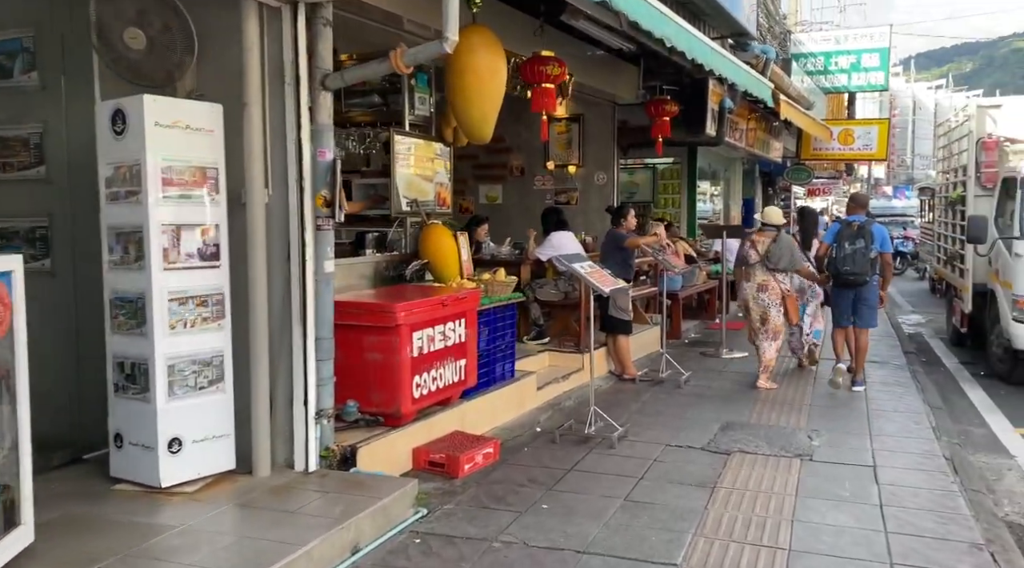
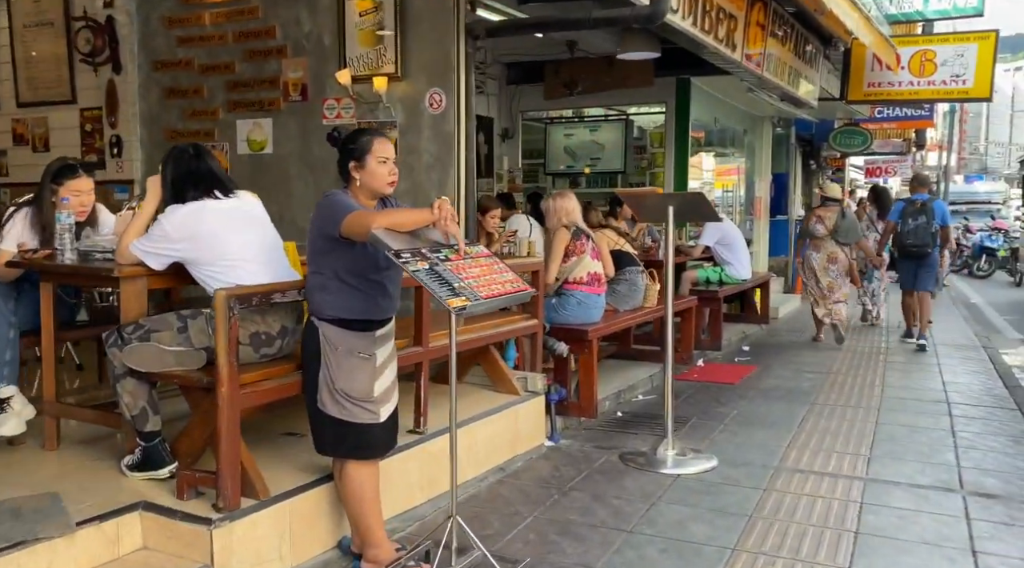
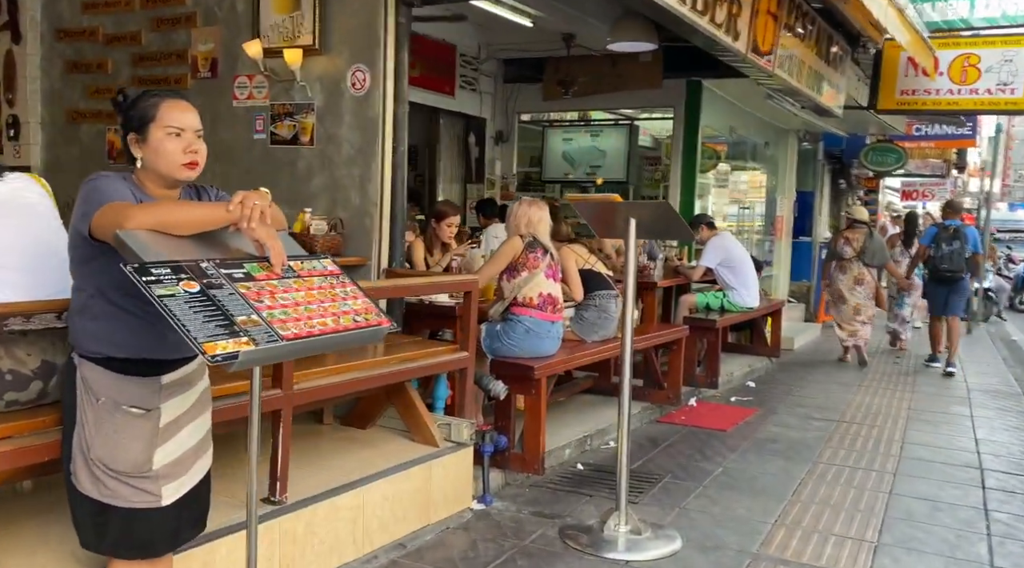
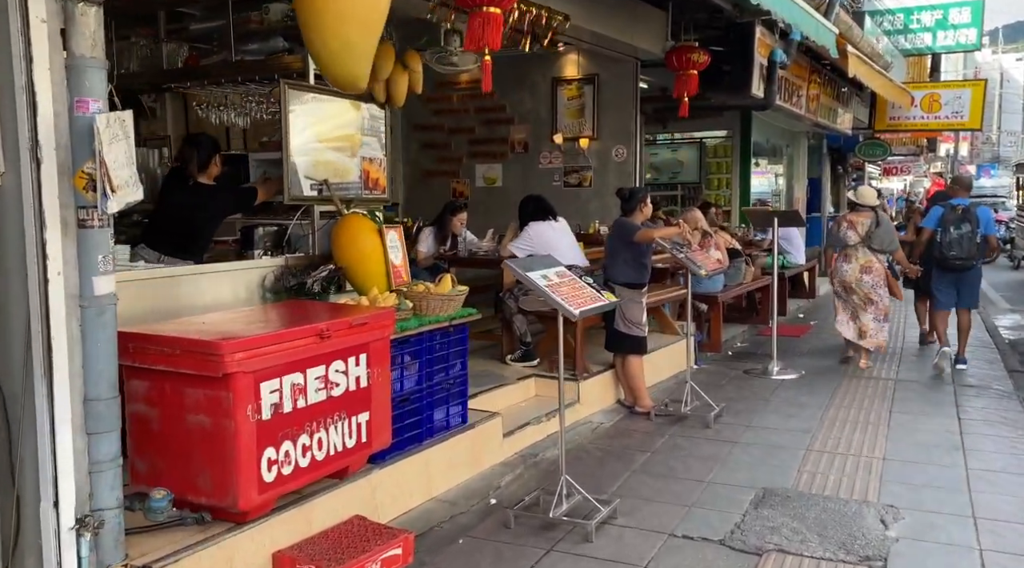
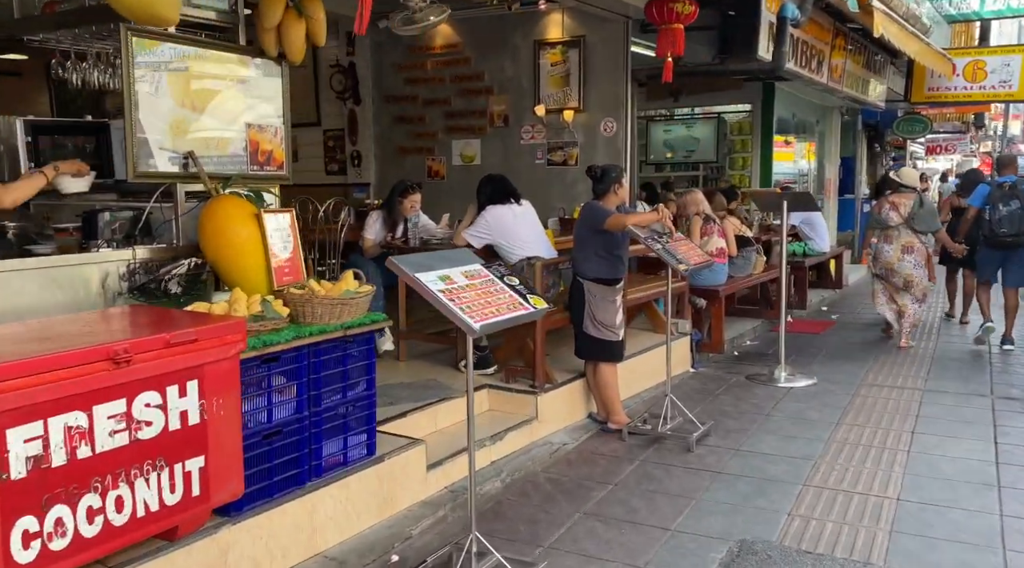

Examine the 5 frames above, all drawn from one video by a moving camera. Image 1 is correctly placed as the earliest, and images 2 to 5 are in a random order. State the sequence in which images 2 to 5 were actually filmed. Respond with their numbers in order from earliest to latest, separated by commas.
4, 5, 2, 3
